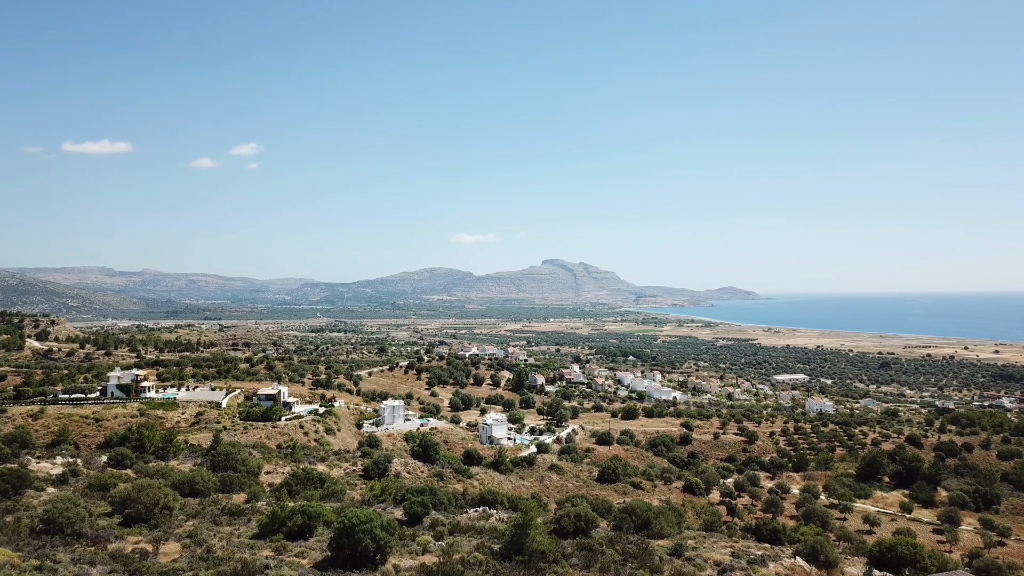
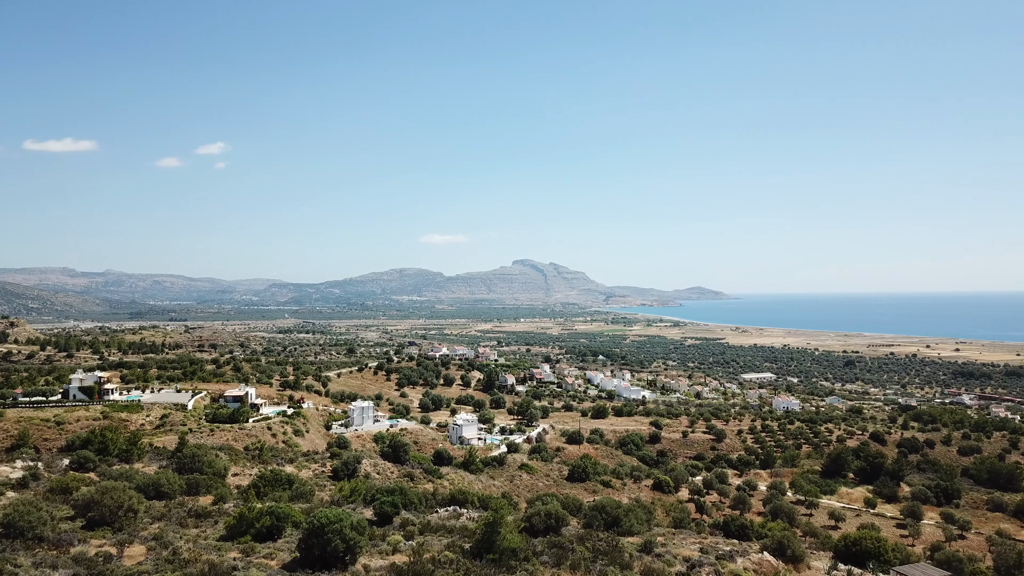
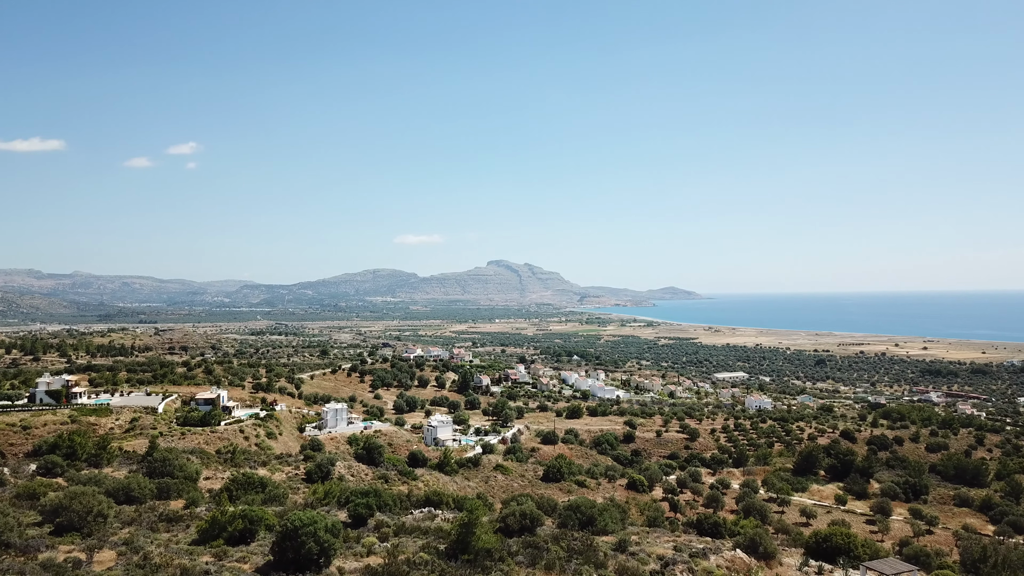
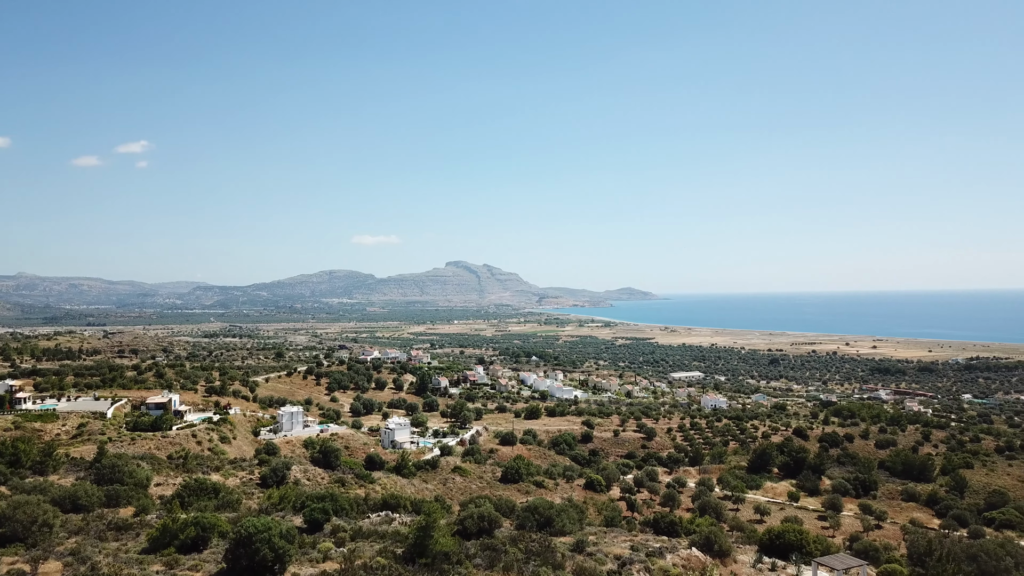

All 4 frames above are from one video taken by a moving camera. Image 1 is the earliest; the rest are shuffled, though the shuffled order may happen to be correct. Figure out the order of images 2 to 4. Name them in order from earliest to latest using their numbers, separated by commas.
2, 3, 4
